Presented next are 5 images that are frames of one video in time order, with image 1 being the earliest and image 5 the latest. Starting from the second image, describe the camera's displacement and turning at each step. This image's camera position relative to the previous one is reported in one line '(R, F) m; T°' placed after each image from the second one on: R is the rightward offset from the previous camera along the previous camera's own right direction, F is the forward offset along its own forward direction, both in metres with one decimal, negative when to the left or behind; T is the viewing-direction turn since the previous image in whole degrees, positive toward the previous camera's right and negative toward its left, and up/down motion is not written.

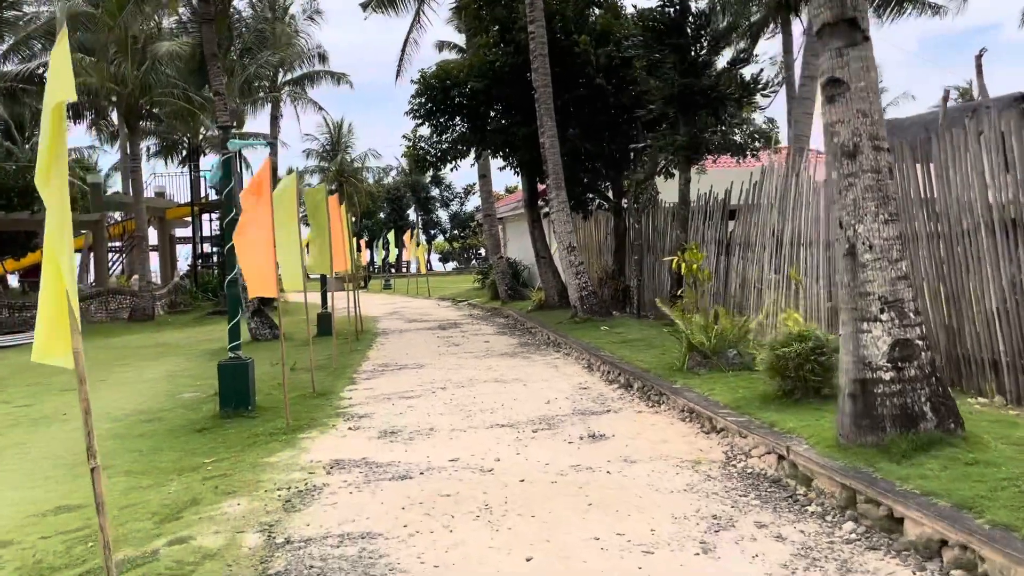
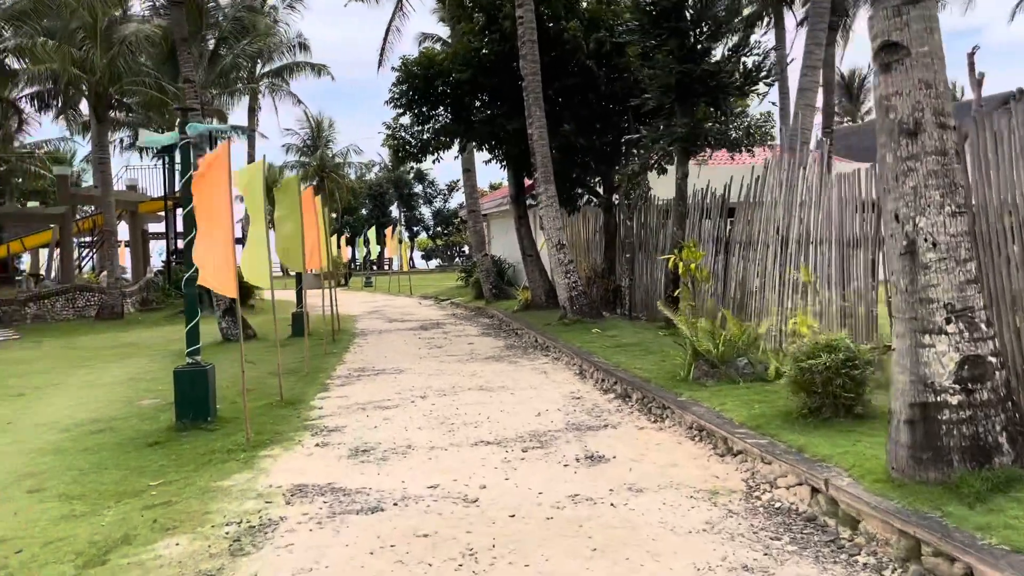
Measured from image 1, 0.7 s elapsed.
(0.0, +0.7) m; +1°
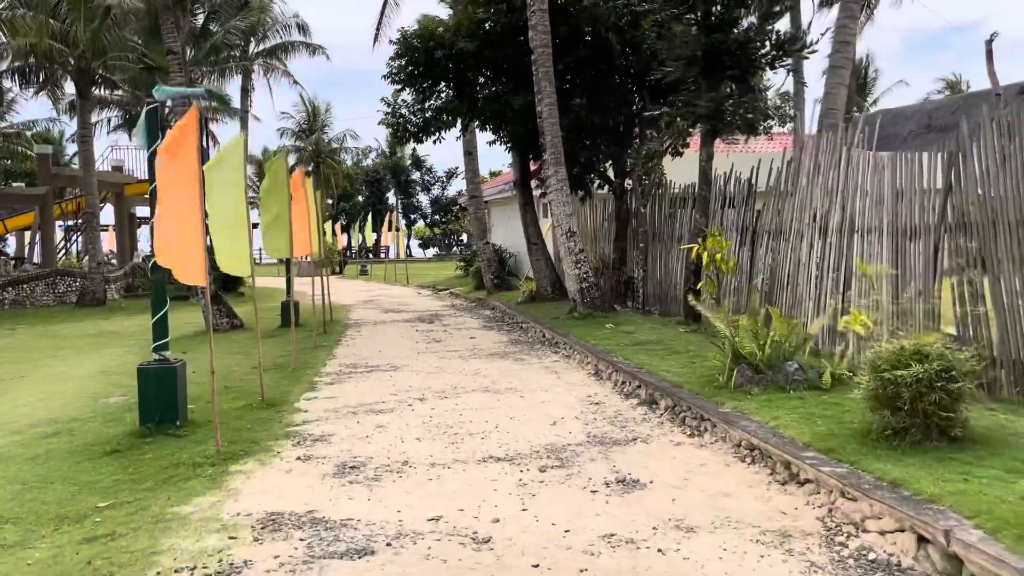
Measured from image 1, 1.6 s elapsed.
(-0.1, +0.9) m; 0°
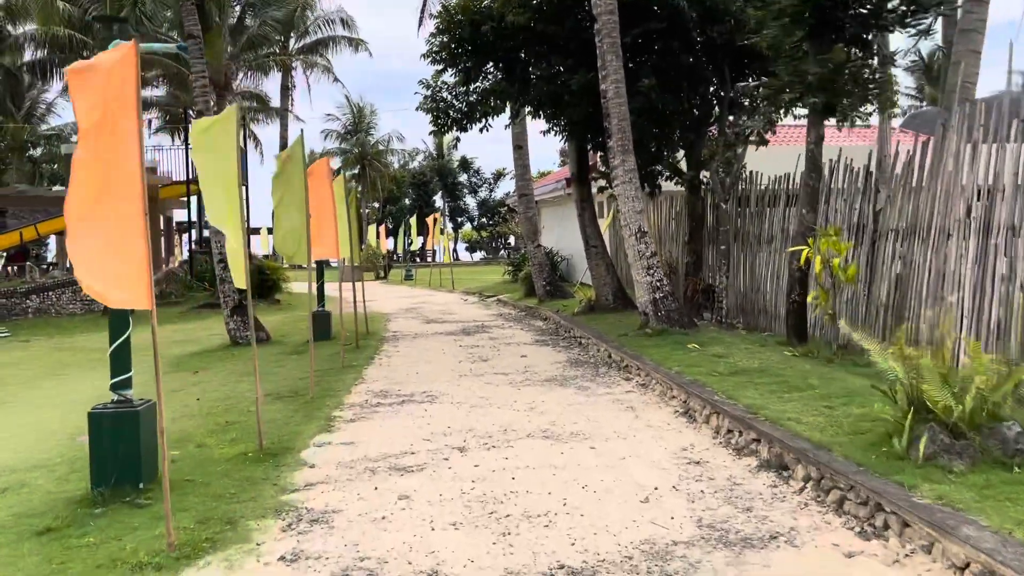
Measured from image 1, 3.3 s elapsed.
(-0.1, +1.8) m; -3°
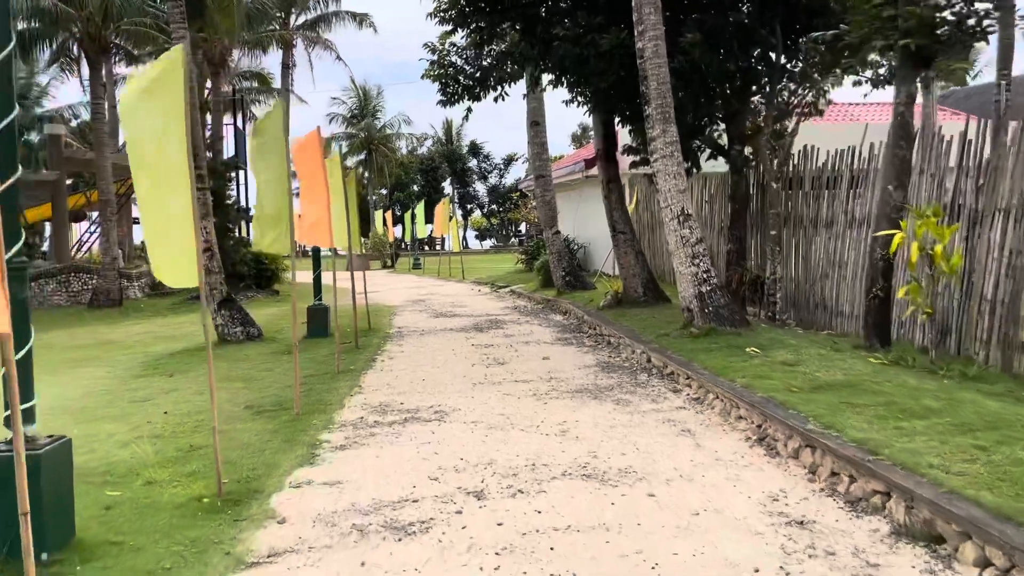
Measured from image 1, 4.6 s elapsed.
(-0.1, +1.4) m; -1°
